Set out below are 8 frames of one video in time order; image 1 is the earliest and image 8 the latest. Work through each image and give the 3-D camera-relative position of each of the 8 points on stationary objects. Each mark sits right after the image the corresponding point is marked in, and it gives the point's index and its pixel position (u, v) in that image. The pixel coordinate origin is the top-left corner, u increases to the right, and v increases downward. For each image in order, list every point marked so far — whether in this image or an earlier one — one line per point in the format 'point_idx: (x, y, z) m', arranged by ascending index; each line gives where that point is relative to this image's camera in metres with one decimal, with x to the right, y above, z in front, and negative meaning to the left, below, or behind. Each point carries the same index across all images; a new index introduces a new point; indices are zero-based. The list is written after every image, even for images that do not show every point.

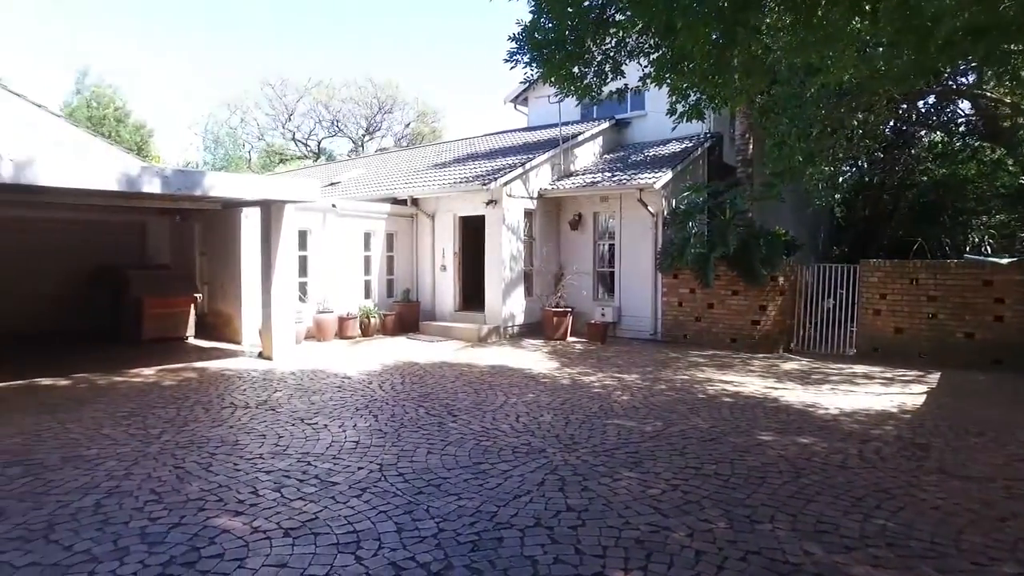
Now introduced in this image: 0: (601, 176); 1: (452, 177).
0: (+1.7, +2.1, +13.4) m
1: (-1.1, +2.1, +13.7) m
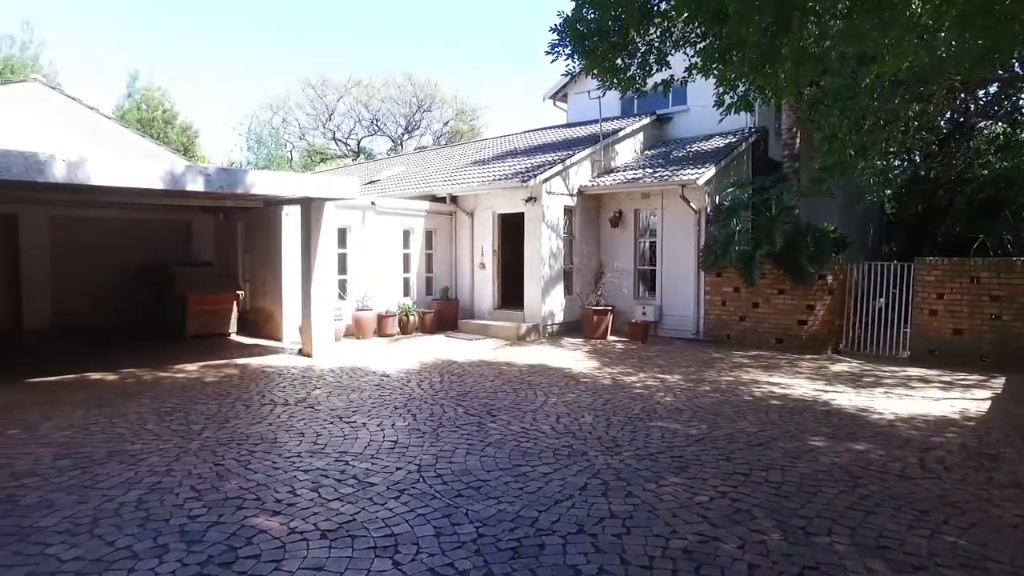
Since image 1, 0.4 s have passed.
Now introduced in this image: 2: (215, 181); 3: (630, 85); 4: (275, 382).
0: (+2.4, +2.1, +13.1) m
1: (-0.4, +2.2, +13.6) m
2: (-3.4, +1.2, +8.1) m
3: (+1.1, +1.9, +6.8) m
4: (-2.7, -1.1, +8.2) m
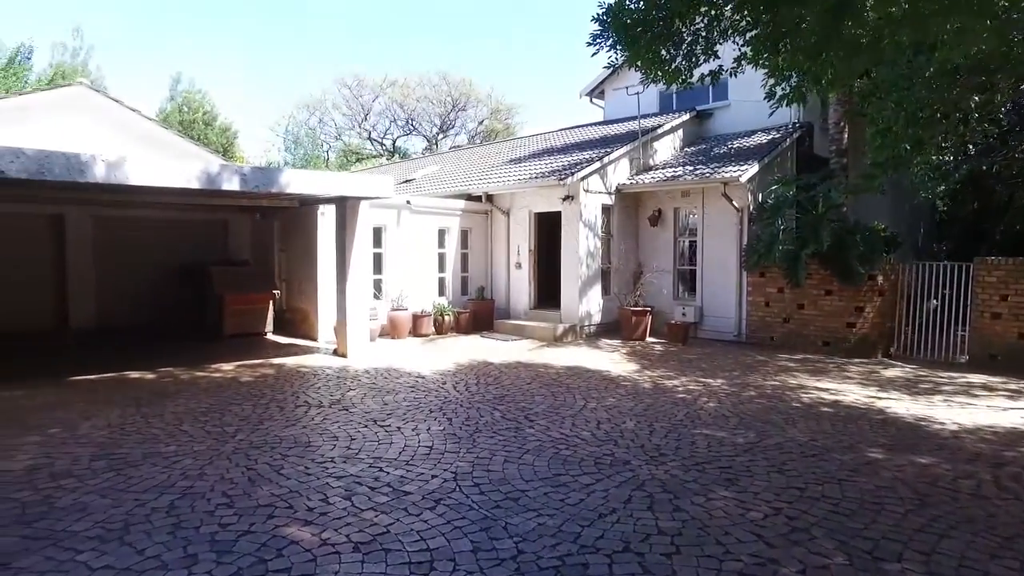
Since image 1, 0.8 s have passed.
0: (+3.0, +2.1, +12.8) m
1: (+0.3, +2.2, +13.4) m
2: (-2.9, +1.2, +8.1) m
3: (+1.5, +1.9, +6.5) m
4: (-2.3, -1.1, +8.1) m
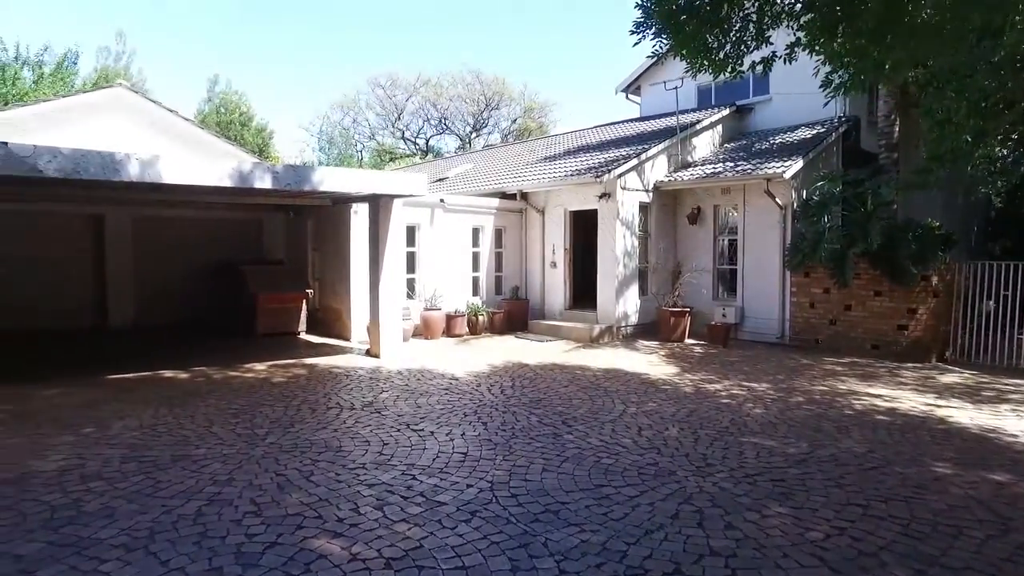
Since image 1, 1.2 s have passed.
0: (+3.6, +2.1, +12.5) m
1: (+0.9, +2.2, +13.2) m
2: (-2.5, +1.2, +8.0) m
3: (+1.8, +1.9, +6.3) m
4: (-1.9, -1.1, +8.0) m
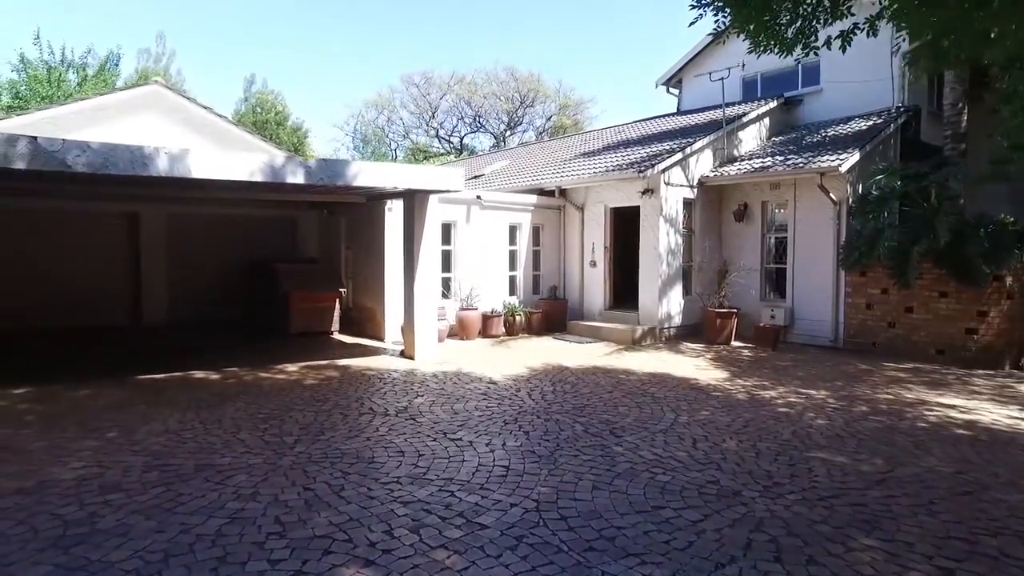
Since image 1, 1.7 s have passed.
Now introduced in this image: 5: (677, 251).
0: (+4.3, +2.1, +11.9) m
1: (+1.6, +2.2, +12.7) m
2: (-2.1, +1.2, +7.7) m
3: (+2.2, +1.9, +5.8) m
4: (-1.5, -1.1, +7.7) m
5: (+2.7, +0.6, +11.9) m
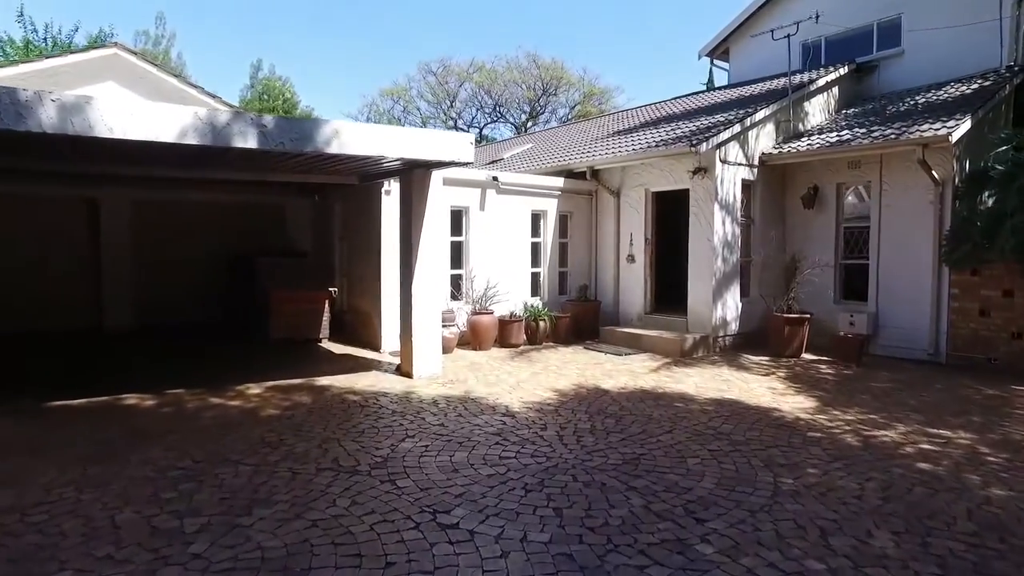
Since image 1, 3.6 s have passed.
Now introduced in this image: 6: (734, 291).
0: (+4.6, +2.1, +9.8) m
1: (+1.9, +2.2, +10.7) m
2: (-1.9, +1.2, +5.8) m
3: (+2.3, +1.9, +3.7) m
4: (-1.3, -1.1, +5.8) m
5: (+3.0, +0.6, +9.8) m
6: (+3.0, 0.0, +9.8) m
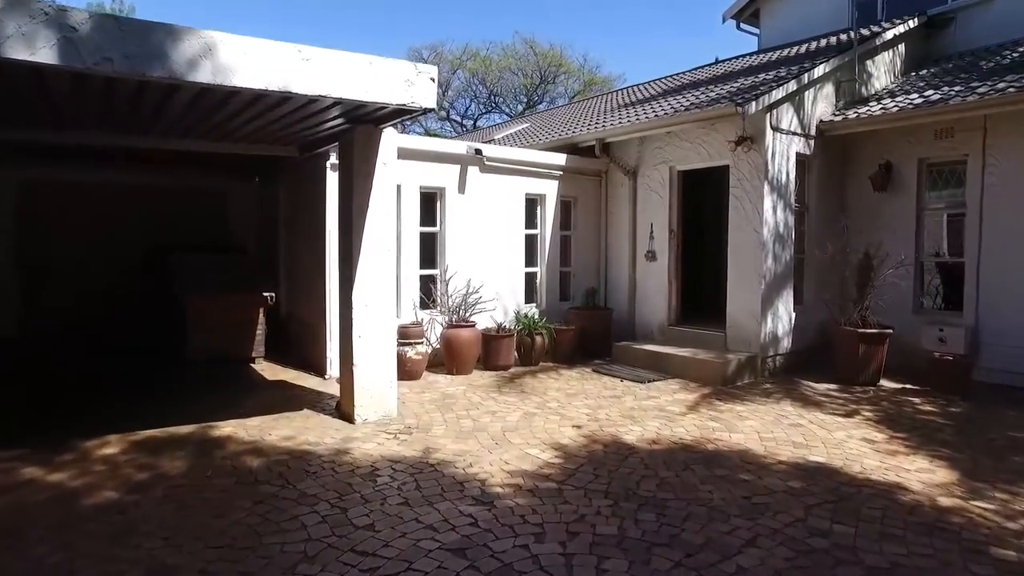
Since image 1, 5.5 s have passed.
0: (+4.5, +2.0, +7.5) m
1: (+1.8, +2.1, +8.5) m
2: (-2.0, +1.2, +3.5) m
3: (+2.2, +1.8, +1.5) m
4: (-1.4, -1.1, +3.5) m
5: (+2.9, +0.6, +7.6) m
6: (+2.9, -0.1, +7.6) m
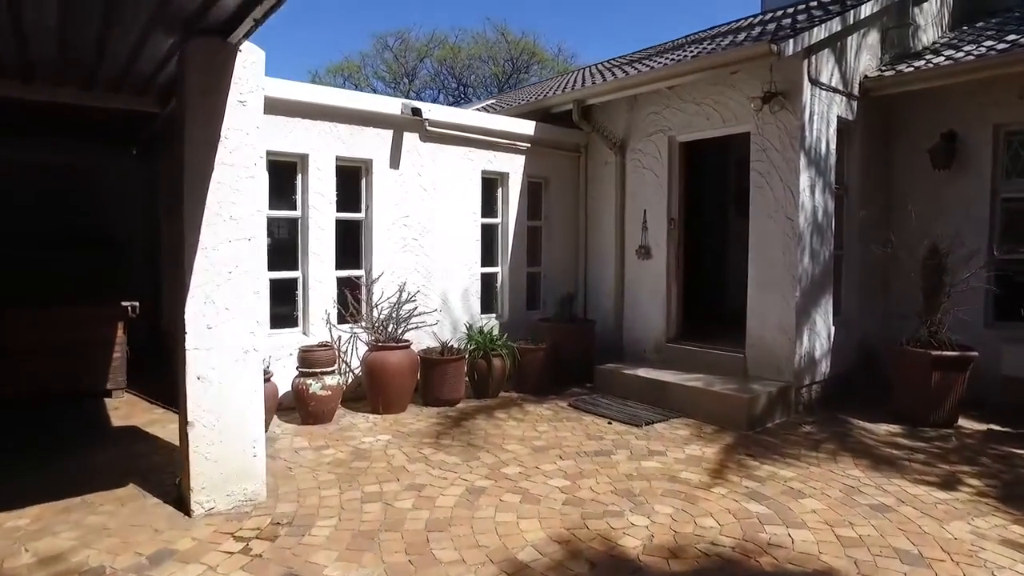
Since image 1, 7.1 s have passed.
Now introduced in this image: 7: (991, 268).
0: (+4.1, +2.0, +5.7) m
1: (+1.4, +2.1, +6.5) m
2: (-2.3, +1.1, +1.4) m
3: (+2.0, +1.8, -0.5) m
4: (-1.6, -1.2, +1.4) m
5: (+2.5, +0.5, +5.7) m
6: (+2.5, -0.1, +5.7) m
7: (+4.0, +0.2, +5.8) m
